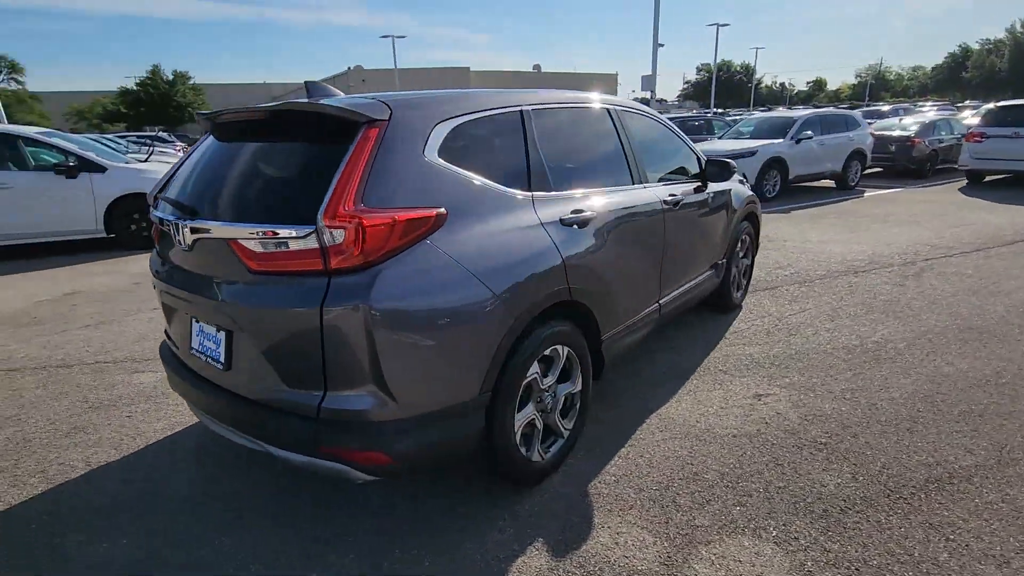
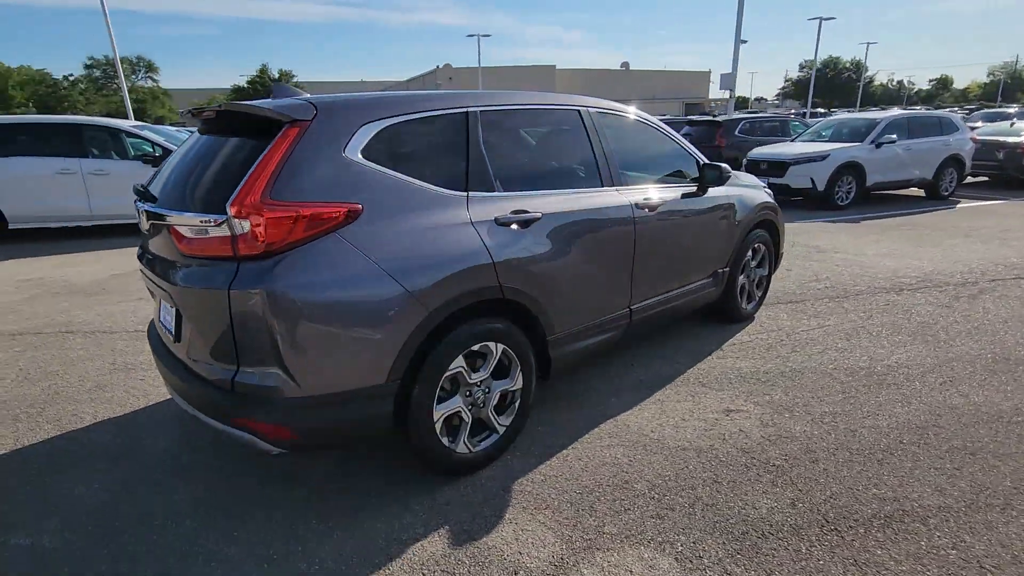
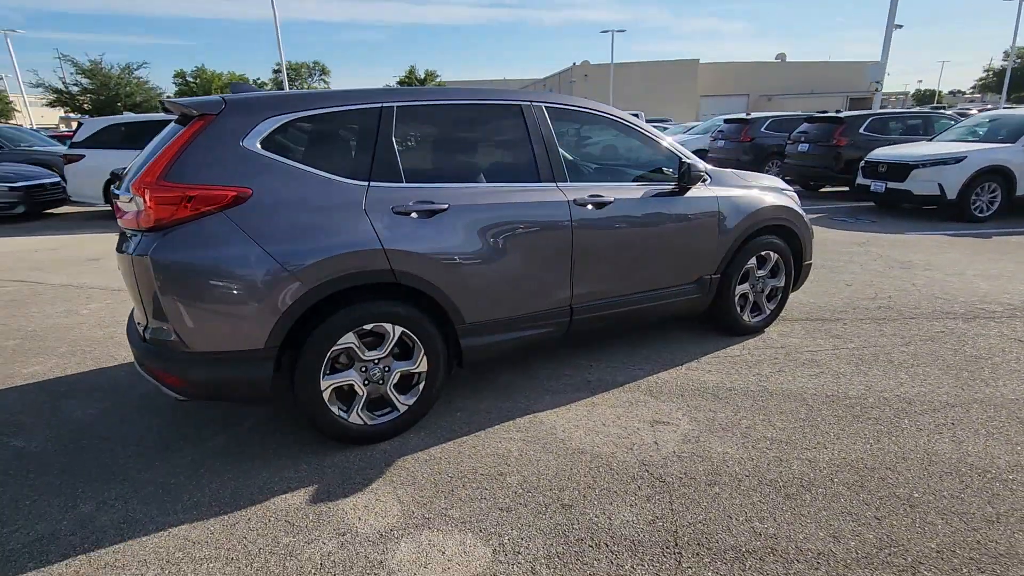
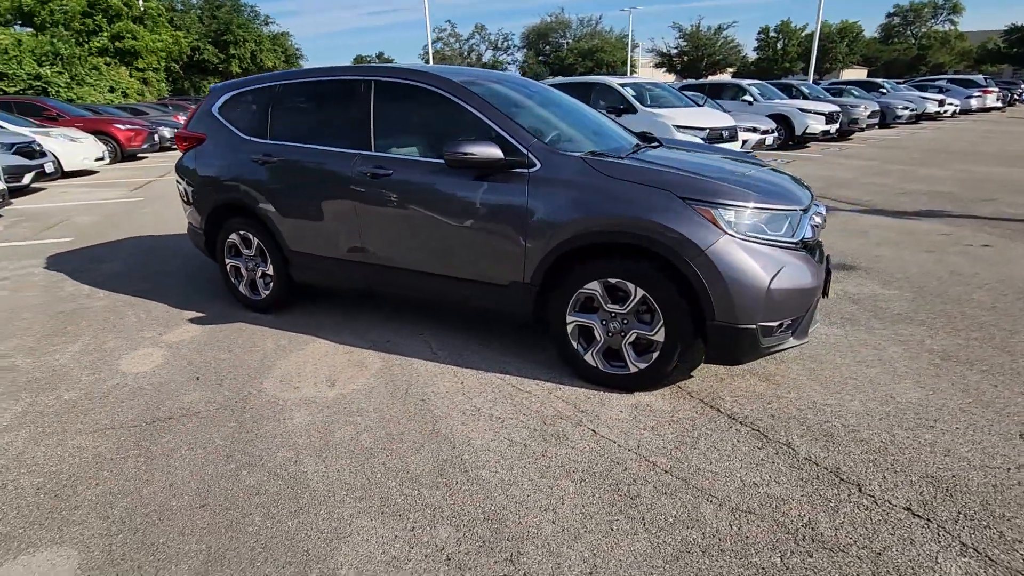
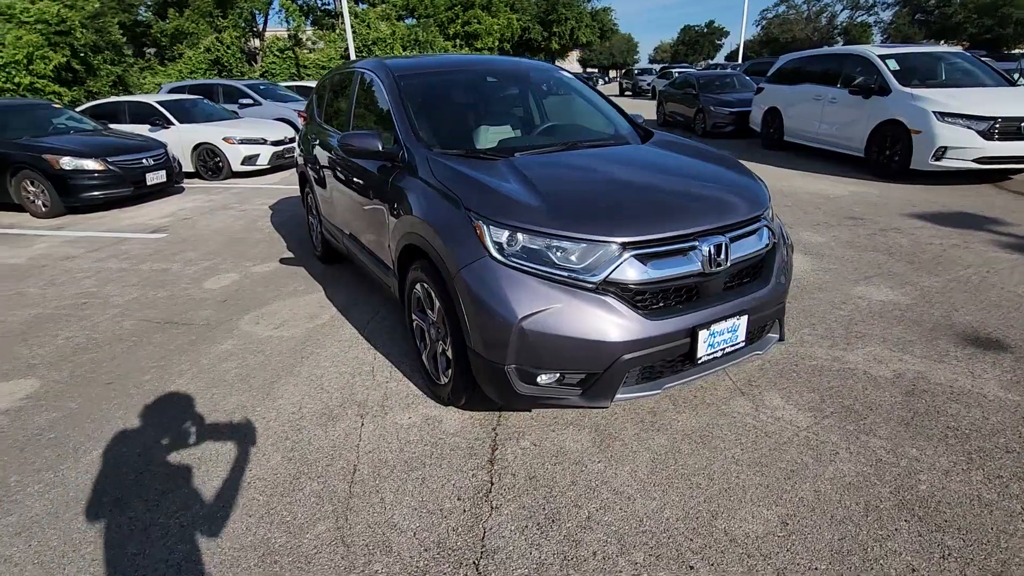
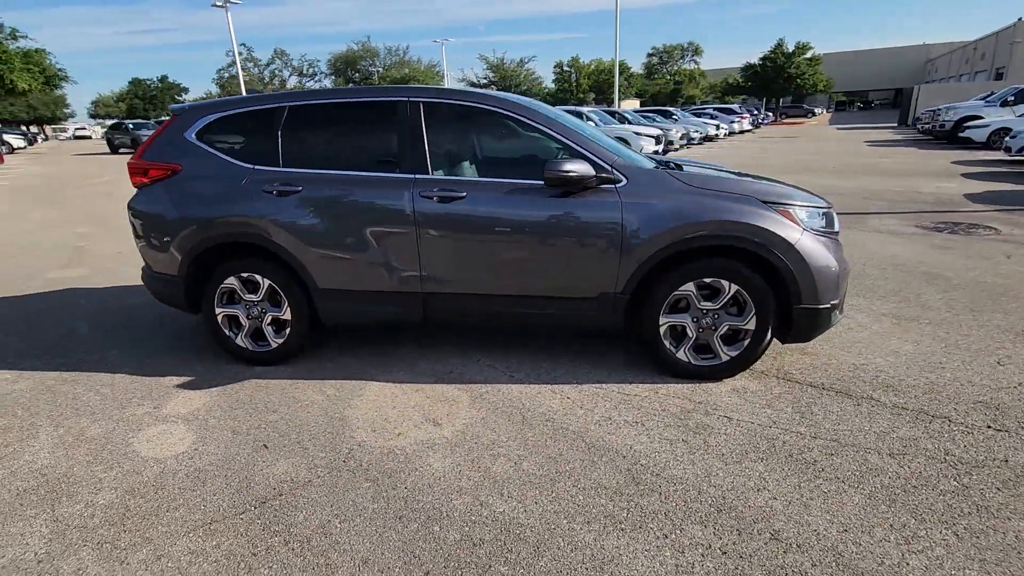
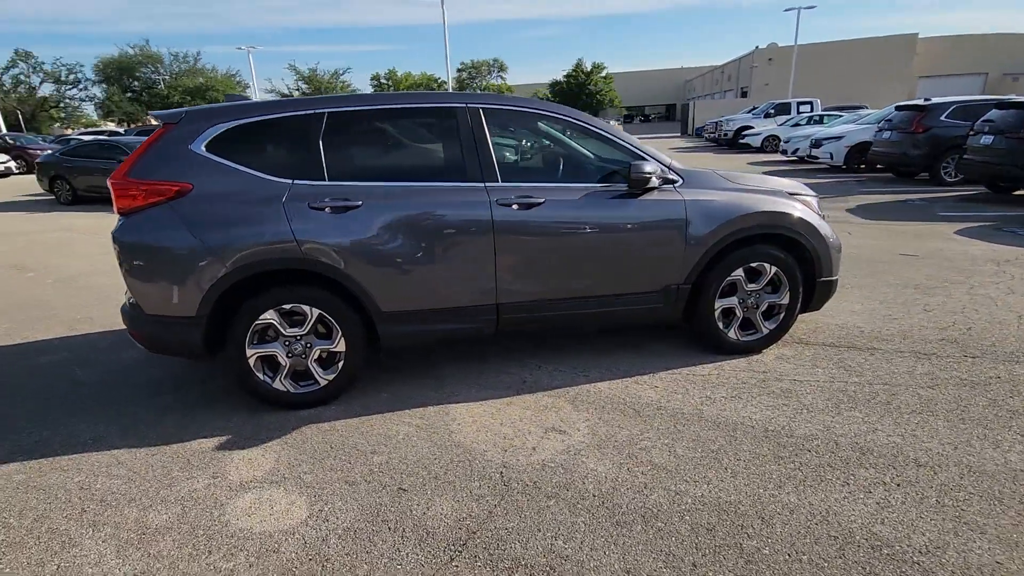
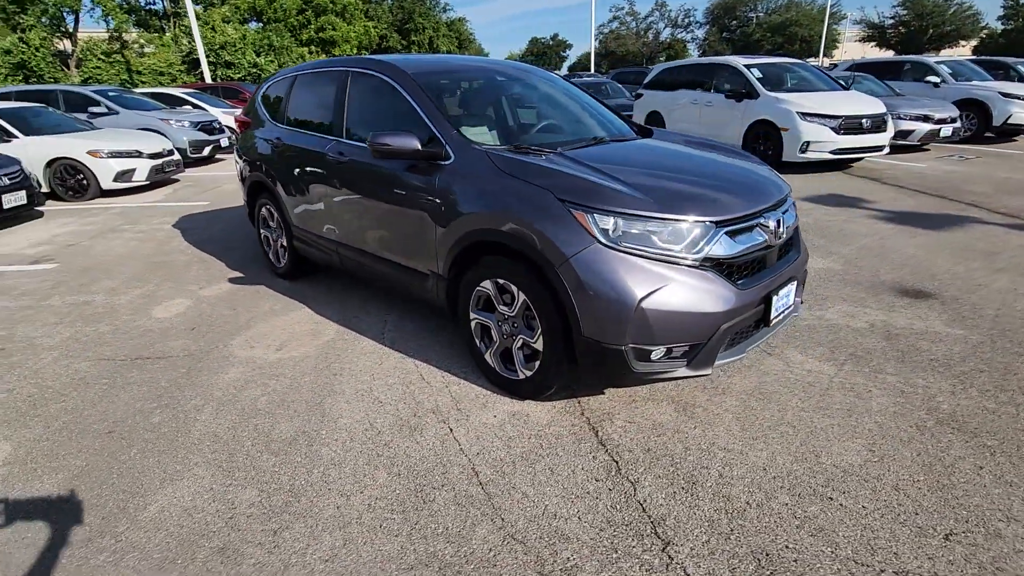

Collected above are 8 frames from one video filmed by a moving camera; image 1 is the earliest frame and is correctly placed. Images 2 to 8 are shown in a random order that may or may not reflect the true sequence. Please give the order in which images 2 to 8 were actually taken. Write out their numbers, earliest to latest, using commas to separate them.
2, 3, 7, 6, 4, 8, 5
